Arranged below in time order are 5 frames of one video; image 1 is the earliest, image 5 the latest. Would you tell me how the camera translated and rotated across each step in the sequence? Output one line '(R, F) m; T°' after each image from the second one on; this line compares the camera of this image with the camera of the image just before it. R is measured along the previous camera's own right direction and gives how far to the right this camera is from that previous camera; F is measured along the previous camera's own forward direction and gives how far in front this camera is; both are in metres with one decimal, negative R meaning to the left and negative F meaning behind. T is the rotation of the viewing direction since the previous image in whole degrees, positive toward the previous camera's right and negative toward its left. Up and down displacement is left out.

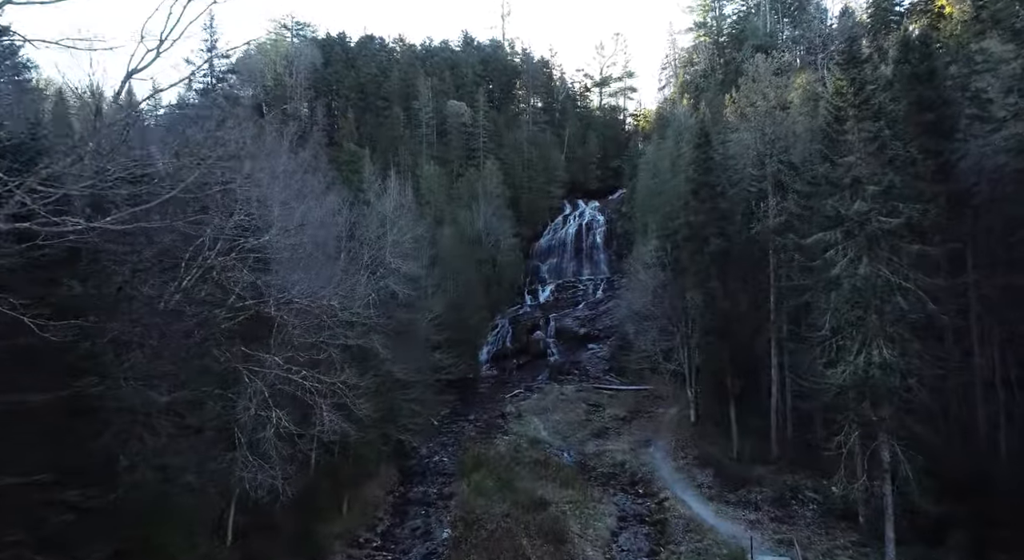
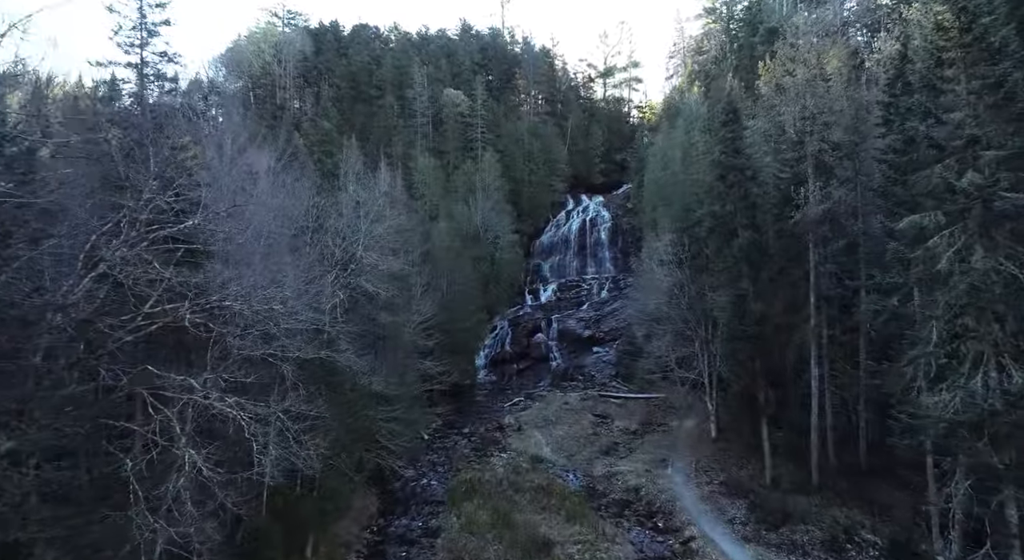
(+0.1, +3.7) m; 0°
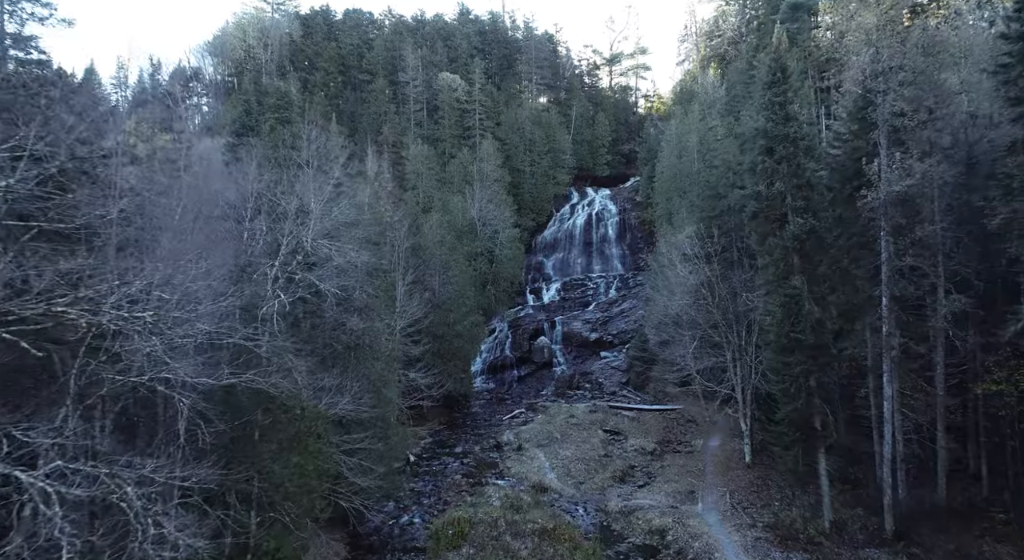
(+0.1, +4.4) m; 0°
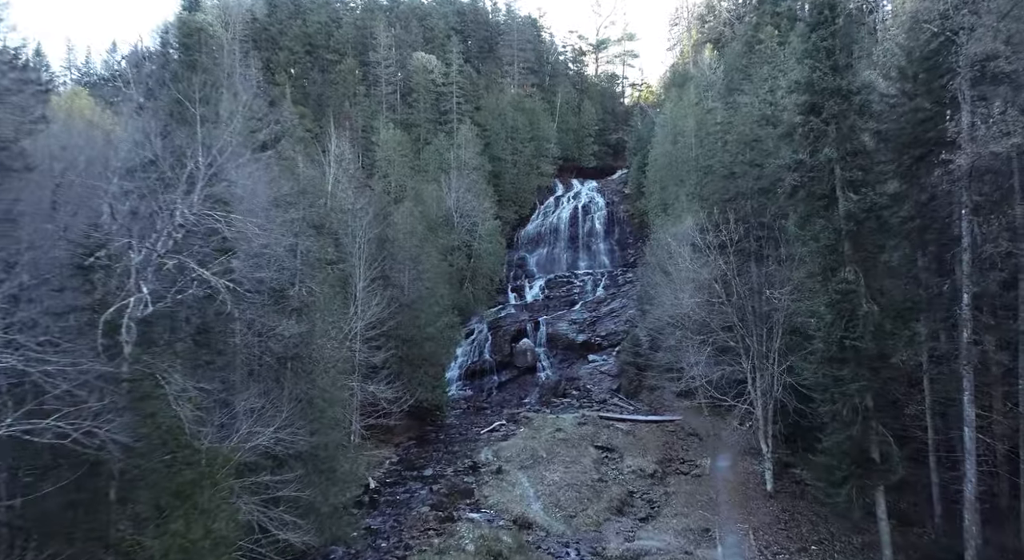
(+0.1, +4.2) m; +1°
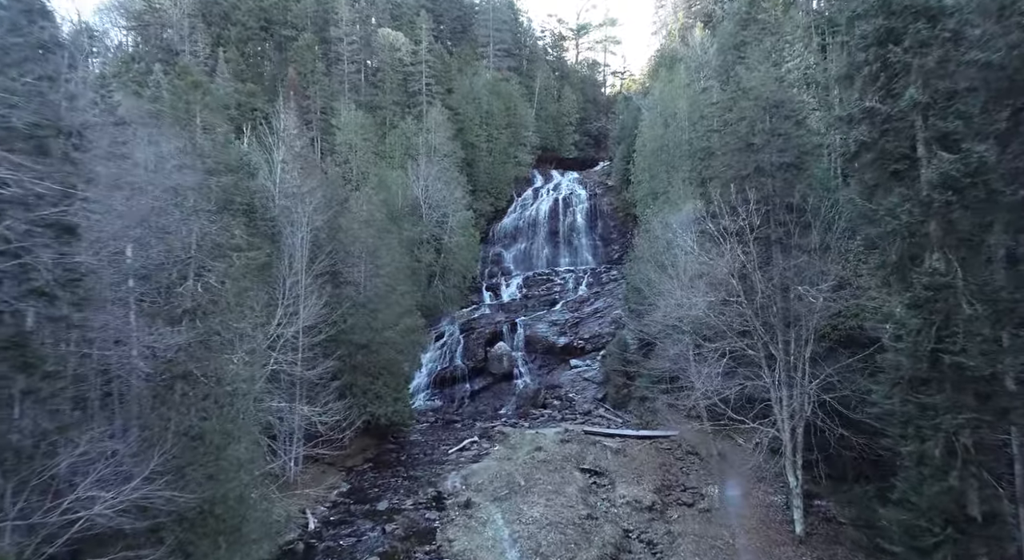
(+0.2, +4.3) m; +2°
